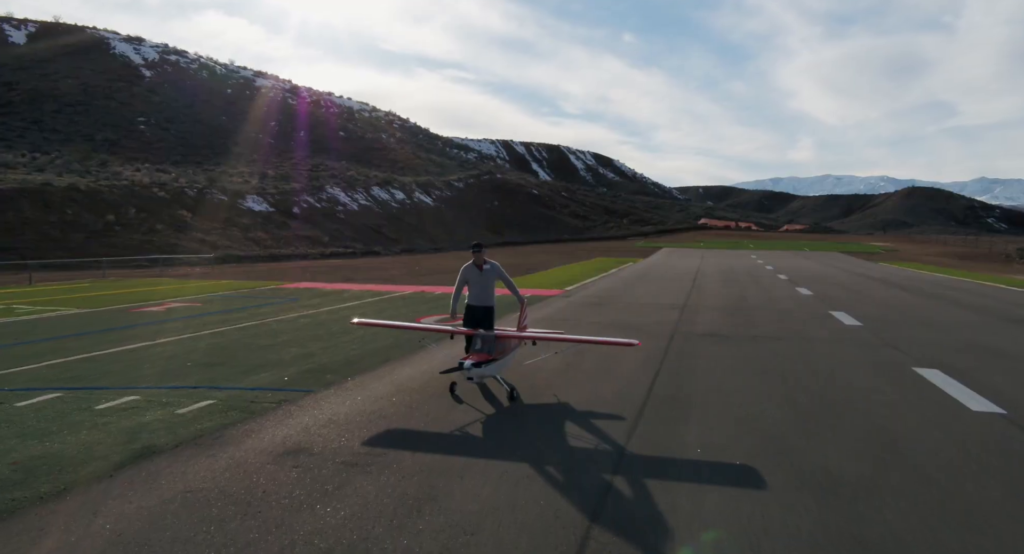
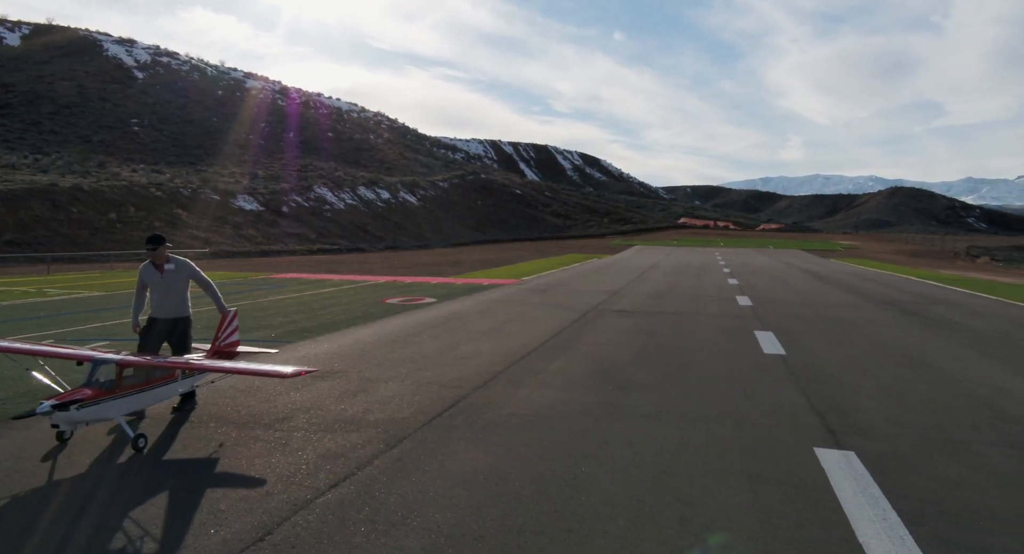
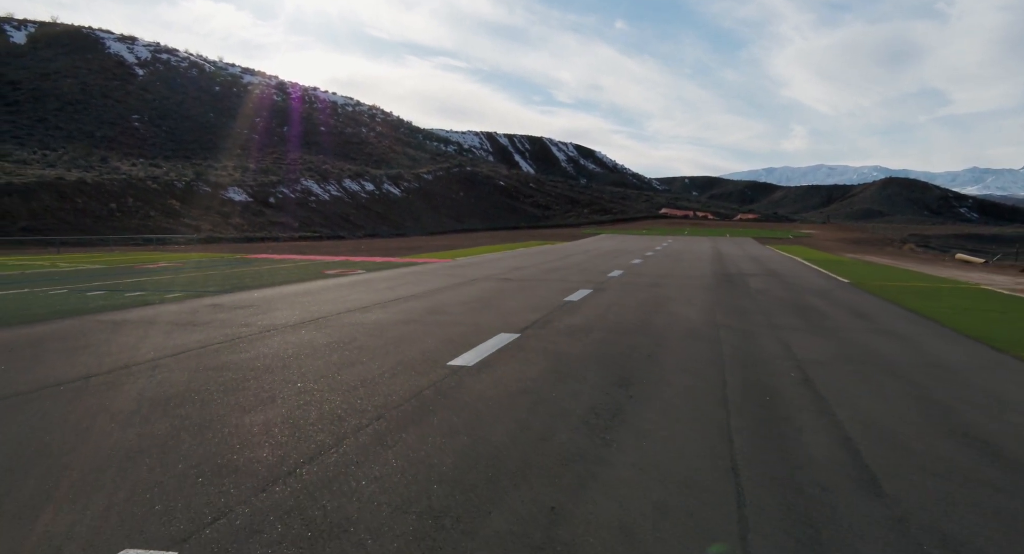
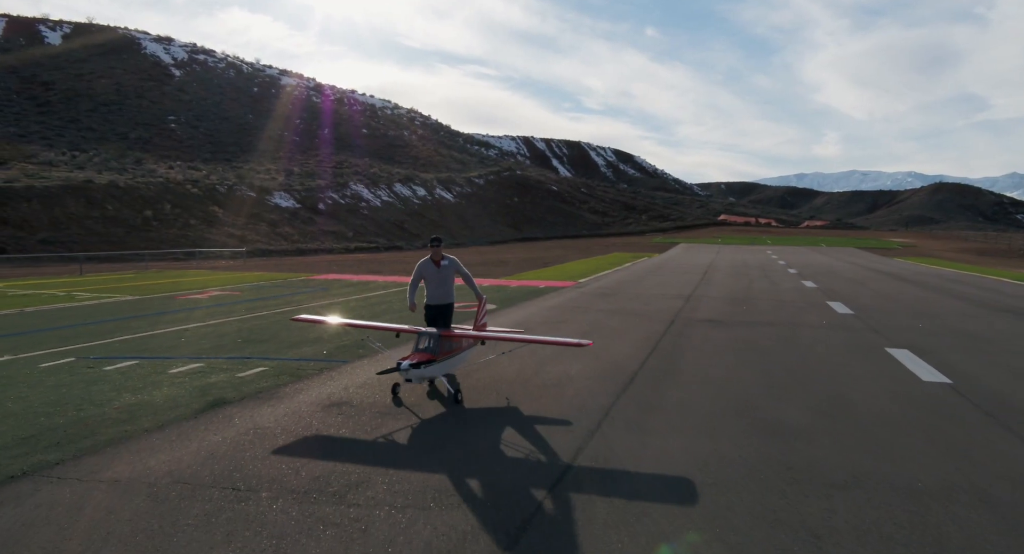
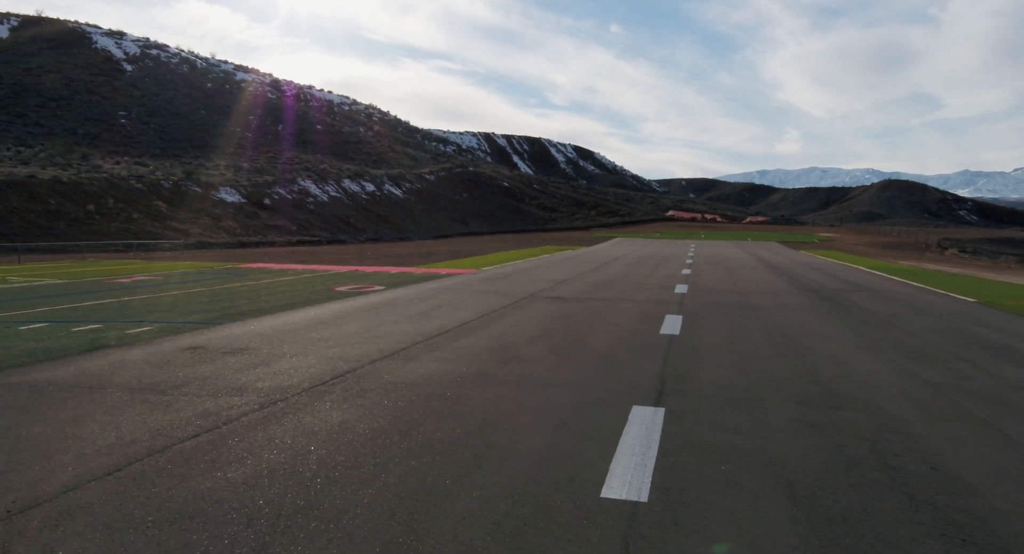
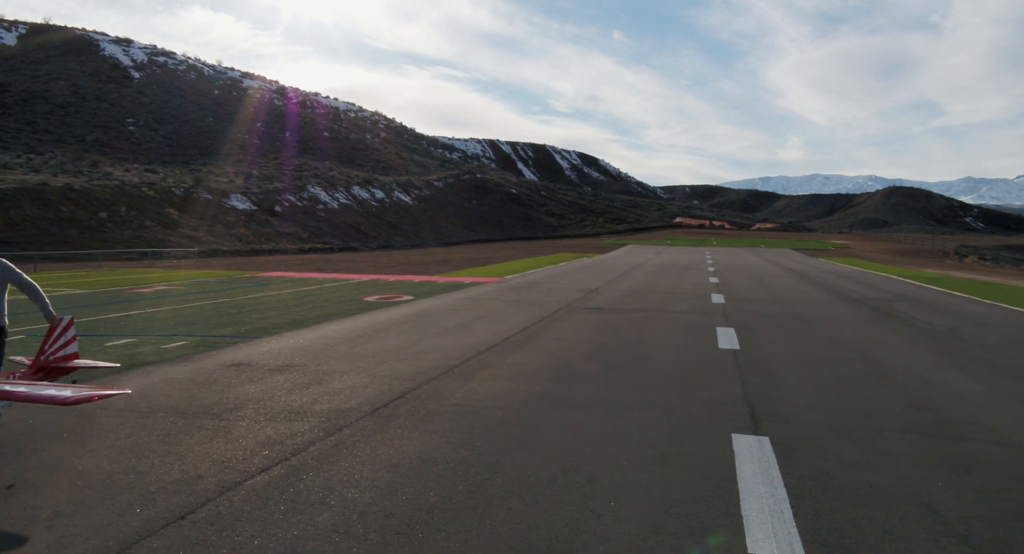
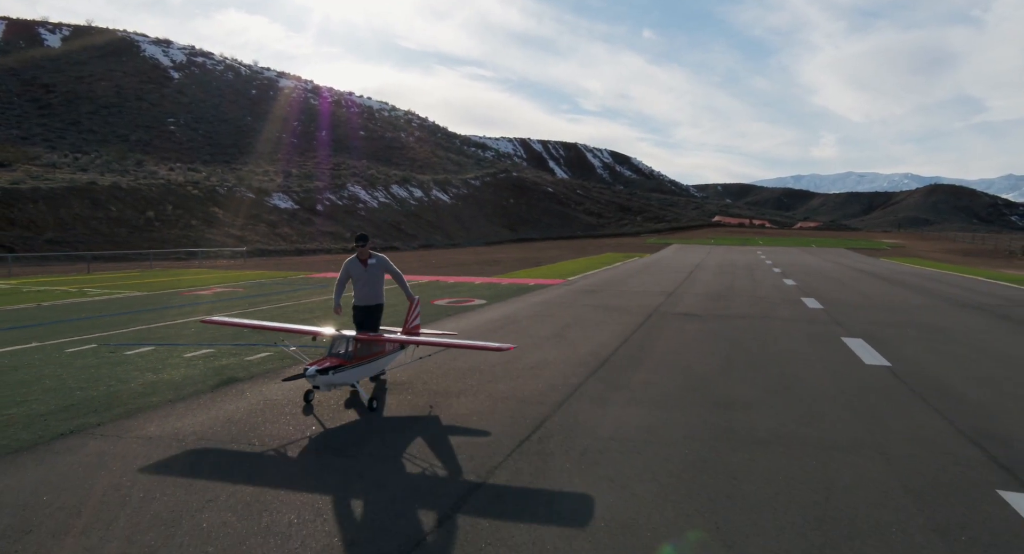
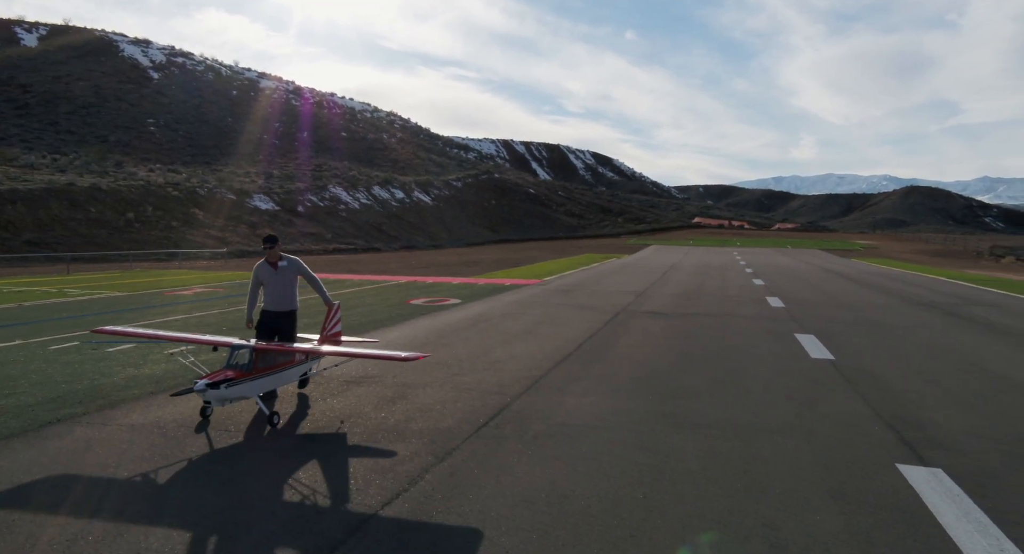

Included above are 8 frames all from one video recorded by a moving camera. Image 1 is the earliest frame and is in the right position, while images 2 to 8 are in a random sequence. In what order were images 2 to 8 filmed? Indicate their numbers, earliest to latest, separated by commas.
4, 7, 8, 2, 6, 5, 3
